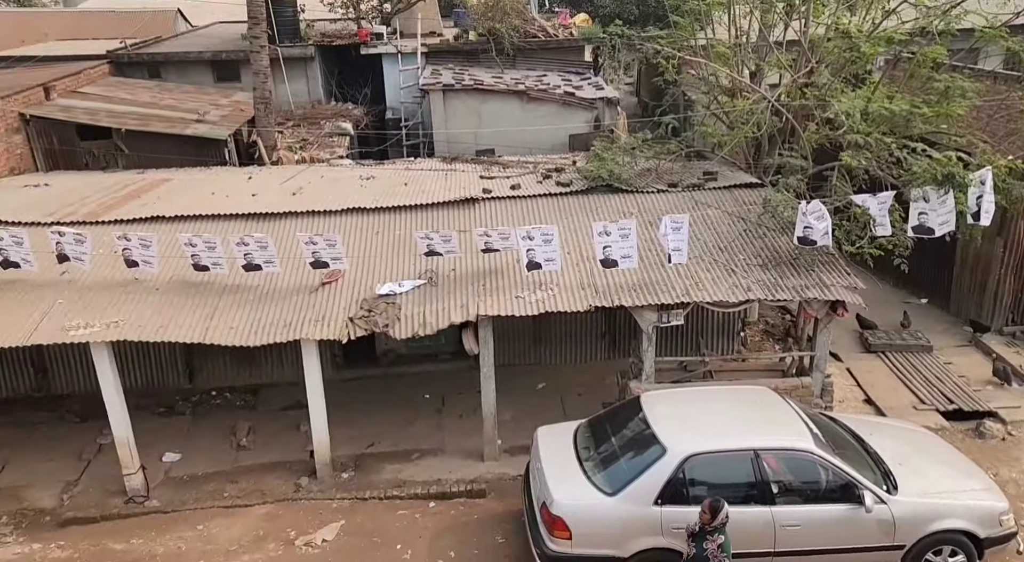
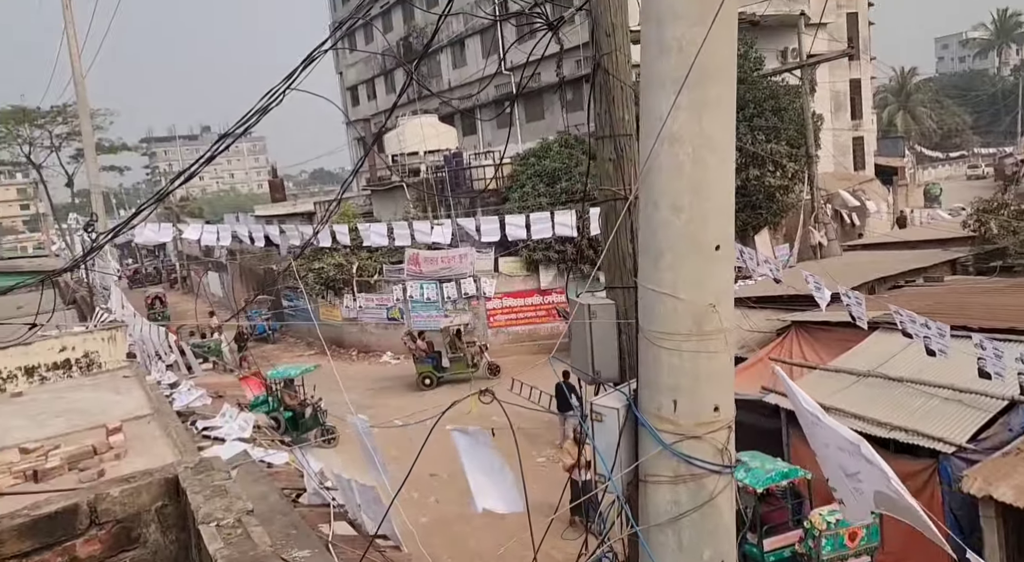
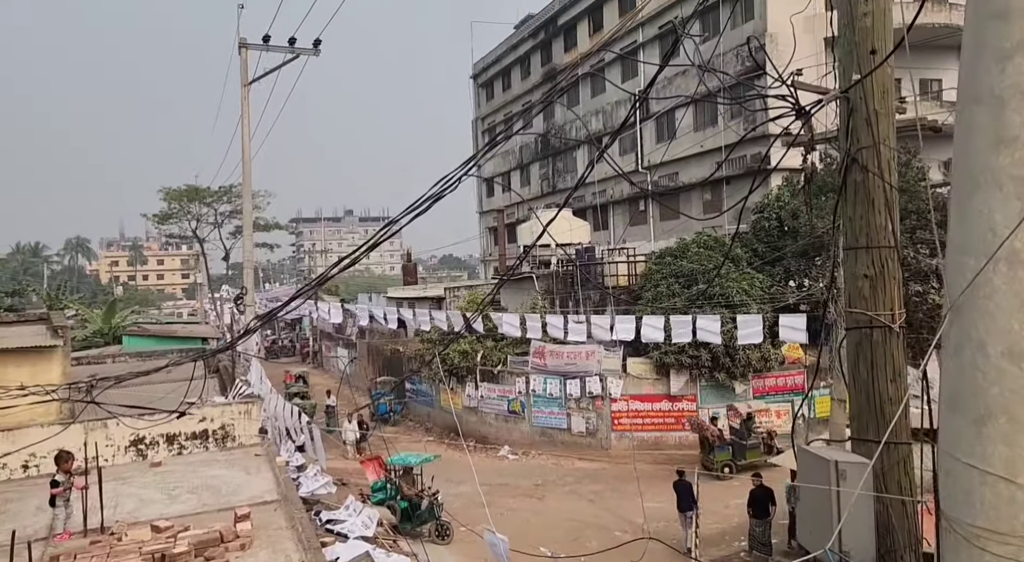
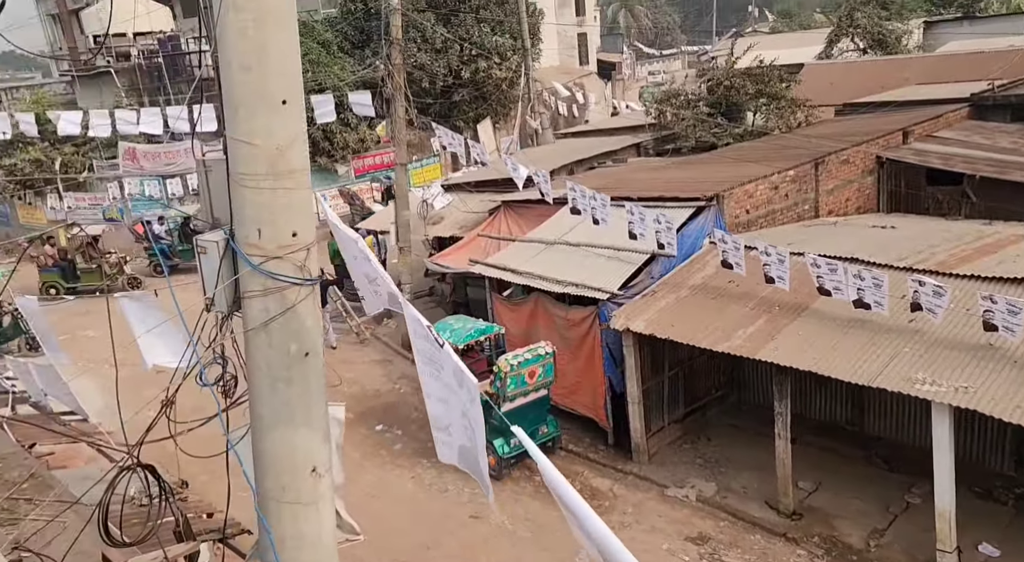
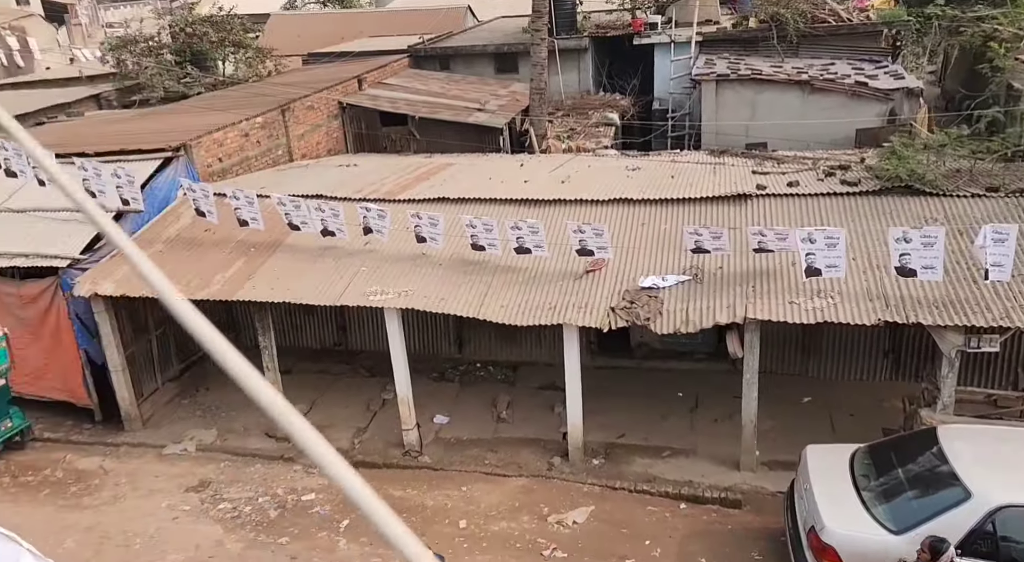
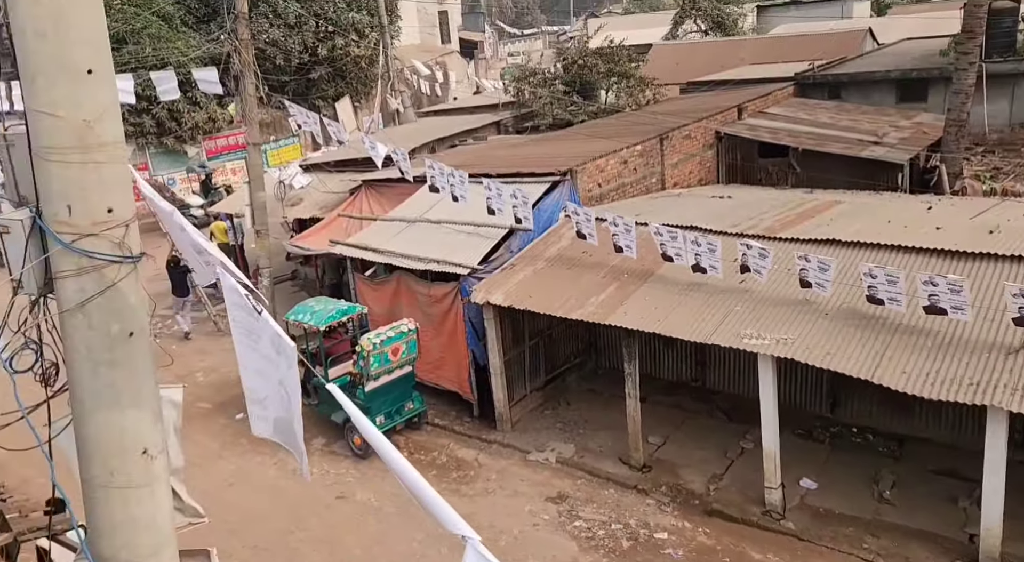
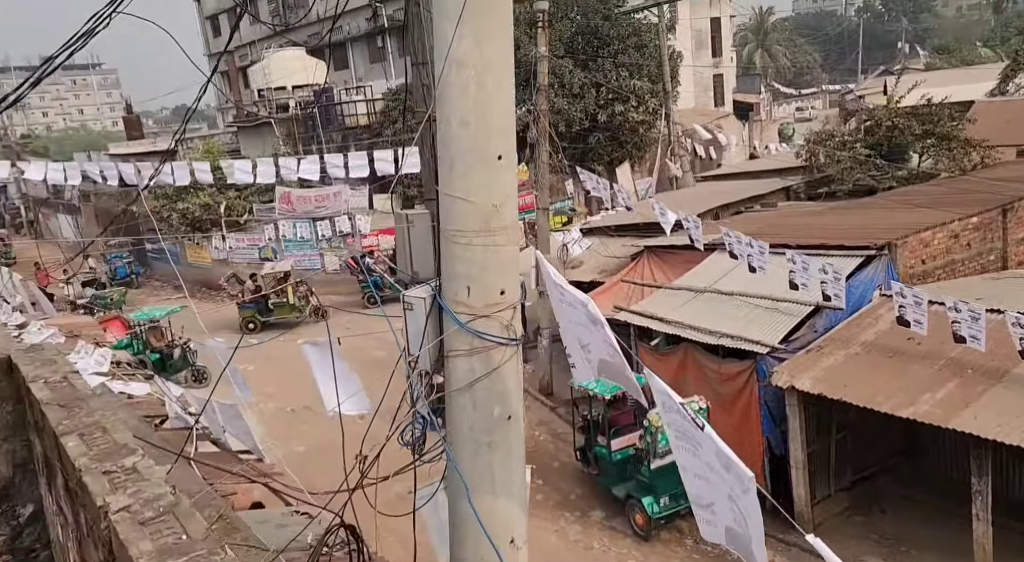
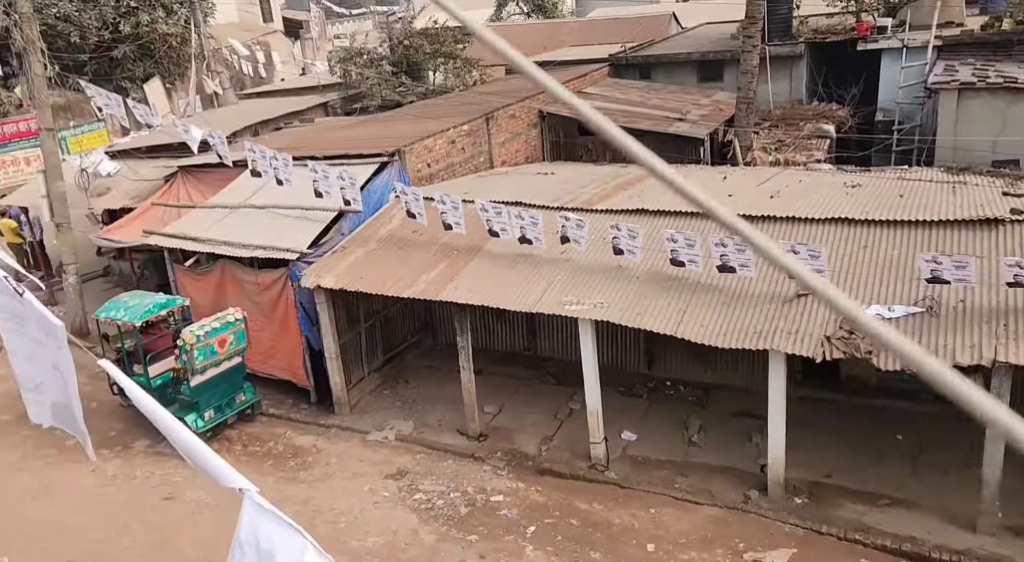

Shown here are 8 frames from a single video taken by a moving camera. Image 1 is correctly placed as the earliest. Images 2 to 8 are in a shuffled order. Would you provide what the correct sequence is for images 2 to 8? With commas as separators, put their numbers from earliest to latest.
5, 8, 6, 4, 7, 2, 3
